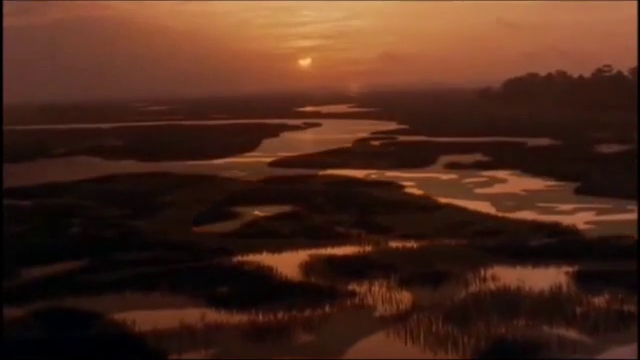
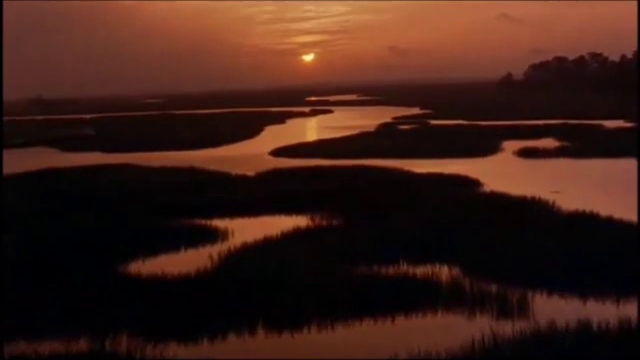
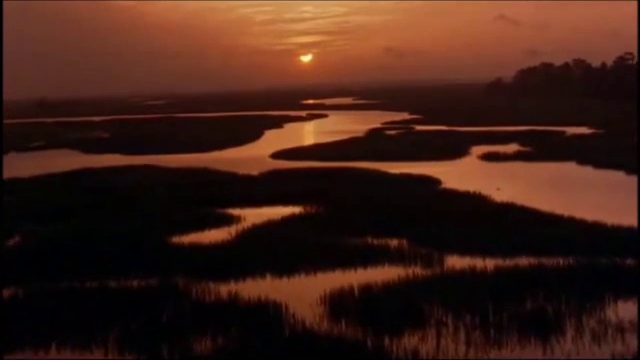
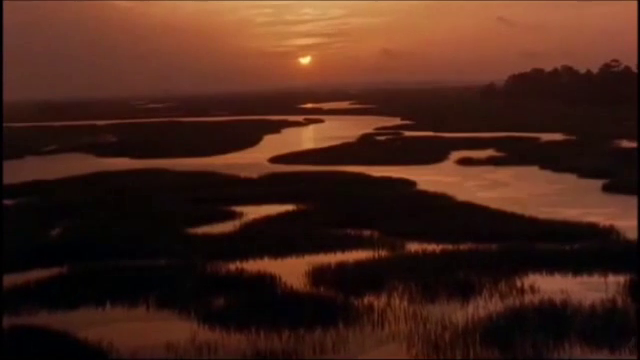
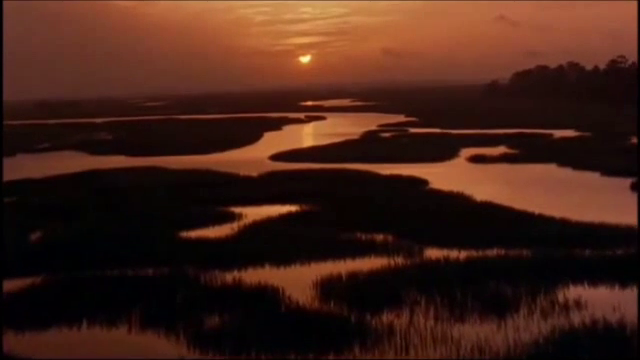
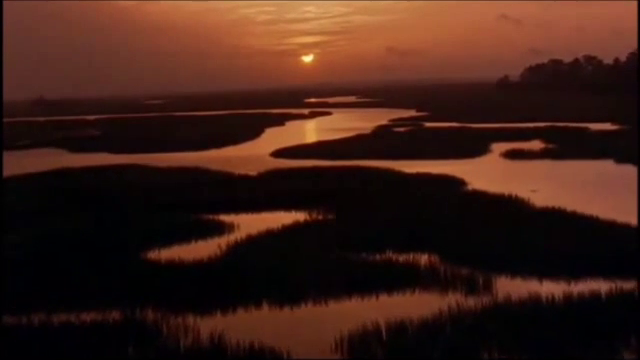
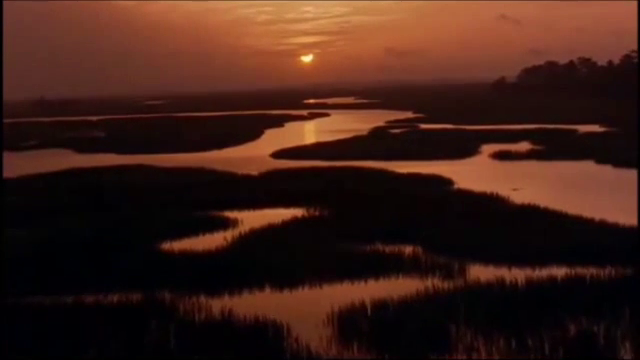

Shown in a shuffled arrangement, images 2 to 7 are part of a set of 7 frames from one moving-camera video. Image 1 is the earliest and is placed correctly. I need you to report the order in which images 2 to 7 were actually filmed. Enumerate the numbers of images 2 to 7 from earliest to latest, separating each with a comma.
4, 5, 3, 7, 6, 2
